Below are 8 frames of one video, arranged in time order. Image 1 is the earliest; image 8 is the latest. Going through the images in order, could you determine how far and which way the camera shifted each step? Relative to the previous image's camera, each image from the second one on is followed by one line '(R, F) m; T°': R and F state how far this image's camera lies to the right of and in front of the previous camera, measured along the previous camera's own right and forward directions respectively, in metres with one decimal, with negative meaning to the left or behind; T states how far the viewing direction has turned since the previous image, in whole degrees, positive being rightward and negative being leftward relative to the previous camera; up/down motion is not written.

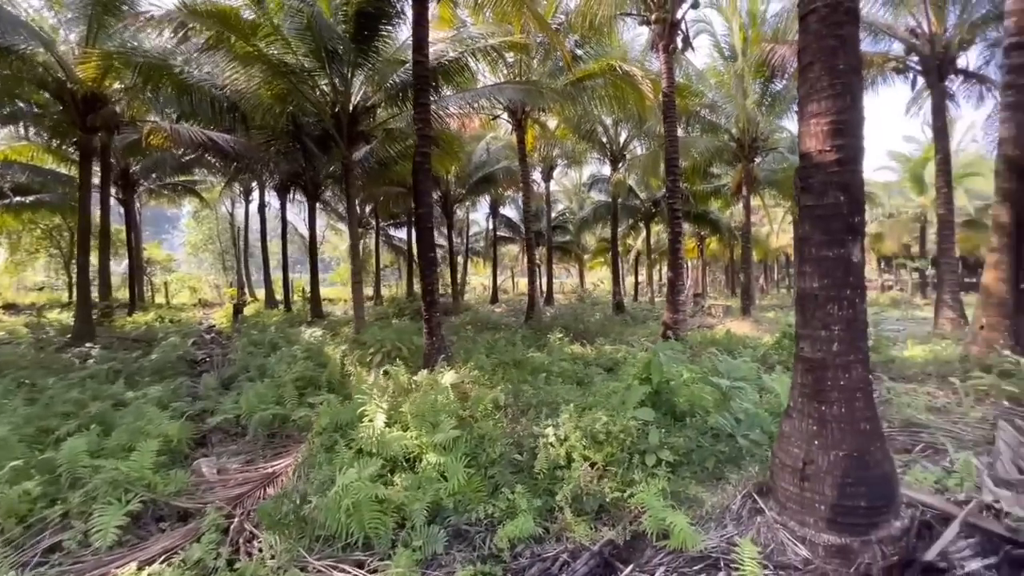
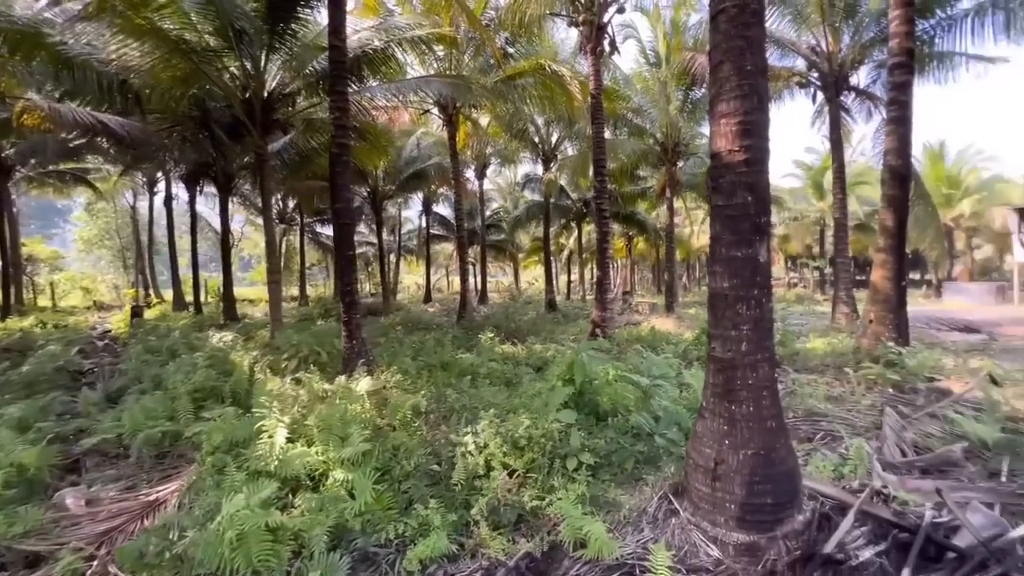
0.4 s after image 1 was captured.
(+0.2, +0.2) m; +8°
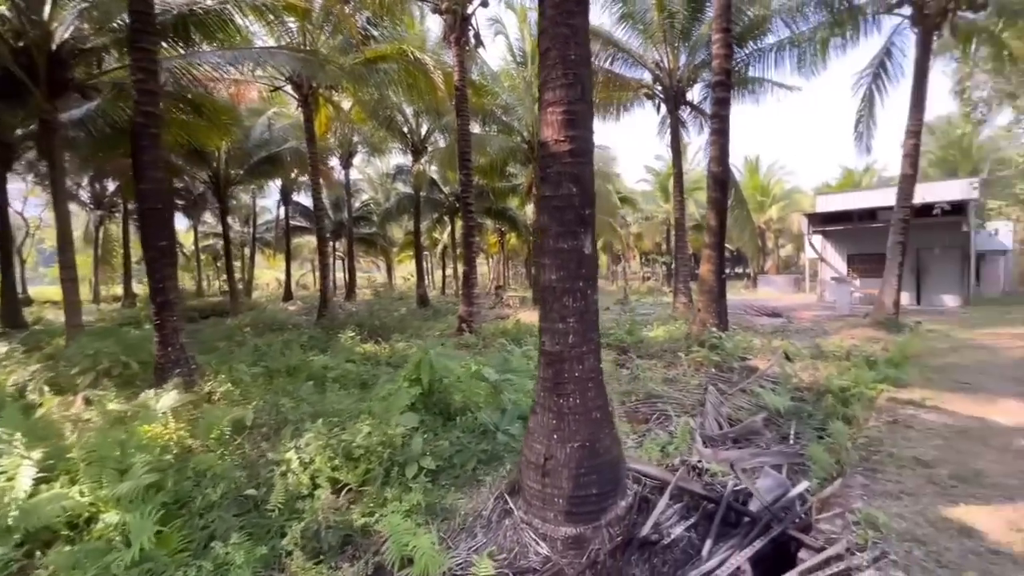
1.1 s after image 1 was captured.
(+0.3, +0.2) m; +15°
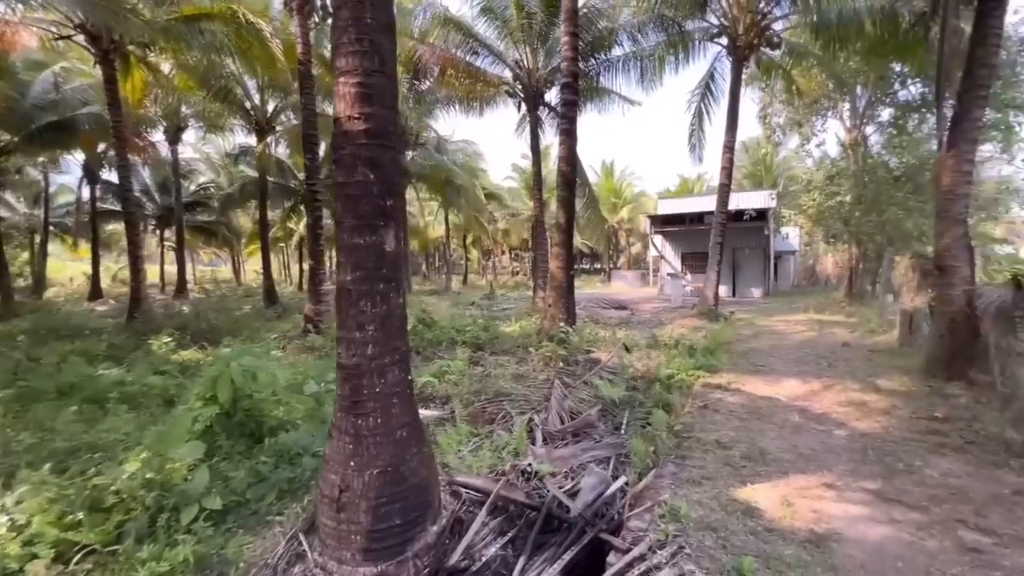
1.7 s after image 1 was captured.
(+0.4, +0.3) m; +15°
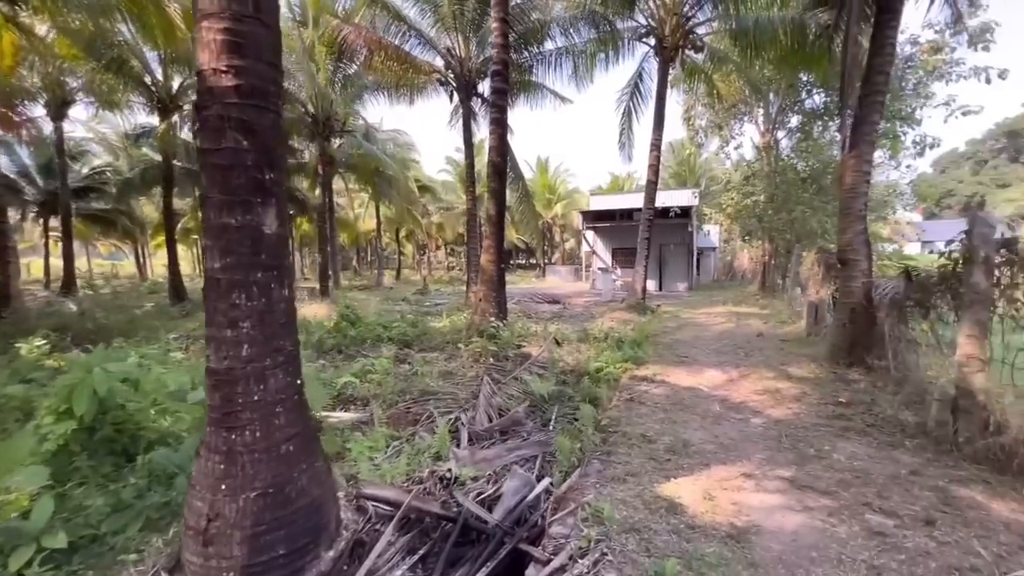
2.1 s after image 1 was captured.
(+0.1, +0.2) m; +8°
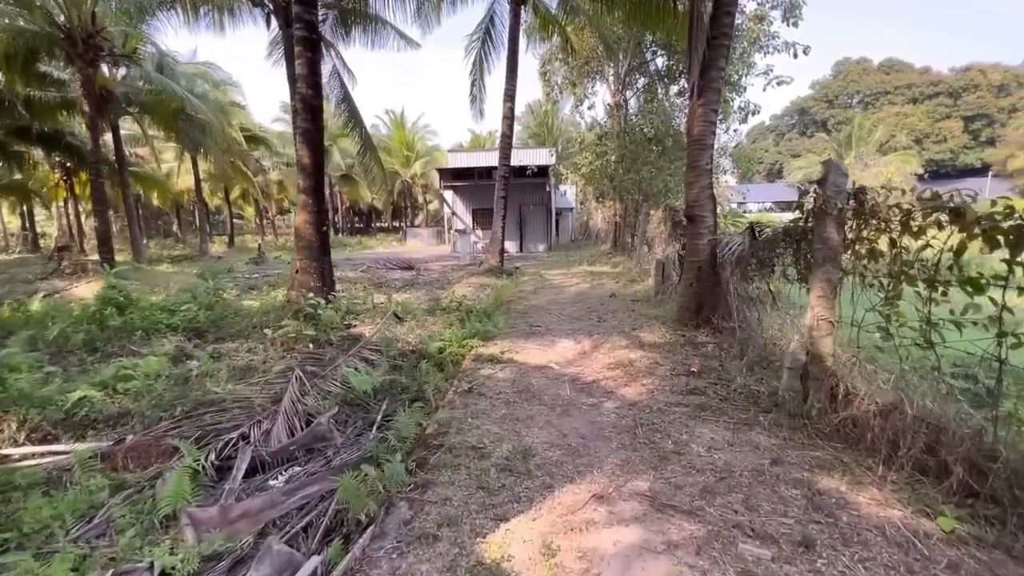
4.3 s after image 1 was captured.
(+0.6, +1.0) m; +16°
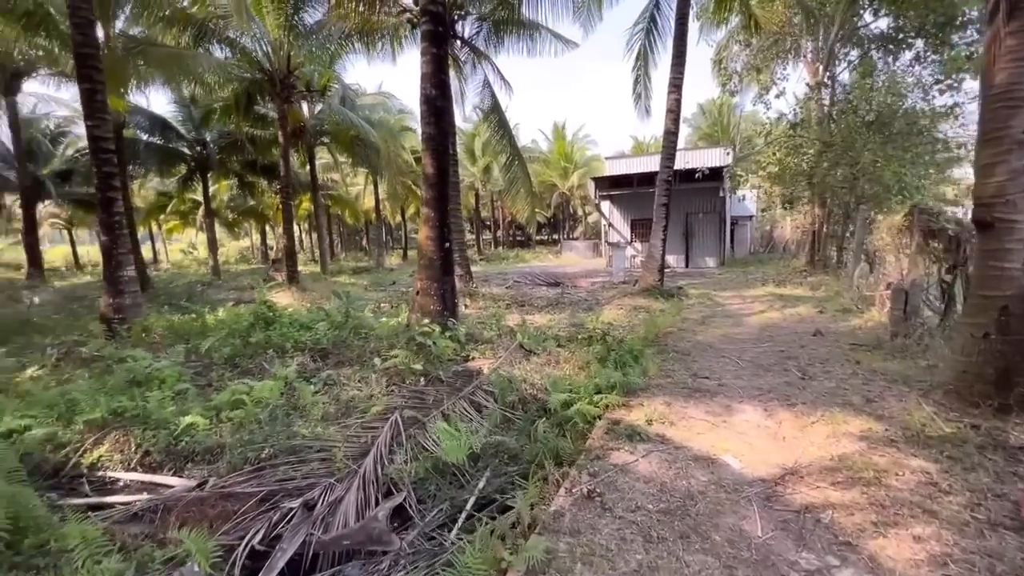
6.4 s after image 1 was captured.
(+0.1, +1.4) m; -19°
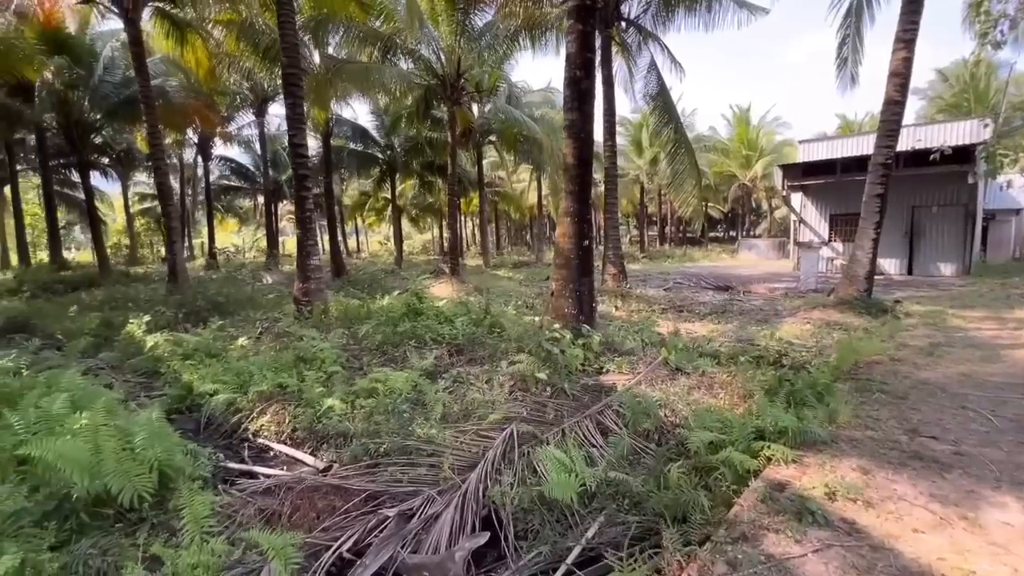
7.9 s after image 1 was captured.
(+0.2, +0.6) m; -20°
